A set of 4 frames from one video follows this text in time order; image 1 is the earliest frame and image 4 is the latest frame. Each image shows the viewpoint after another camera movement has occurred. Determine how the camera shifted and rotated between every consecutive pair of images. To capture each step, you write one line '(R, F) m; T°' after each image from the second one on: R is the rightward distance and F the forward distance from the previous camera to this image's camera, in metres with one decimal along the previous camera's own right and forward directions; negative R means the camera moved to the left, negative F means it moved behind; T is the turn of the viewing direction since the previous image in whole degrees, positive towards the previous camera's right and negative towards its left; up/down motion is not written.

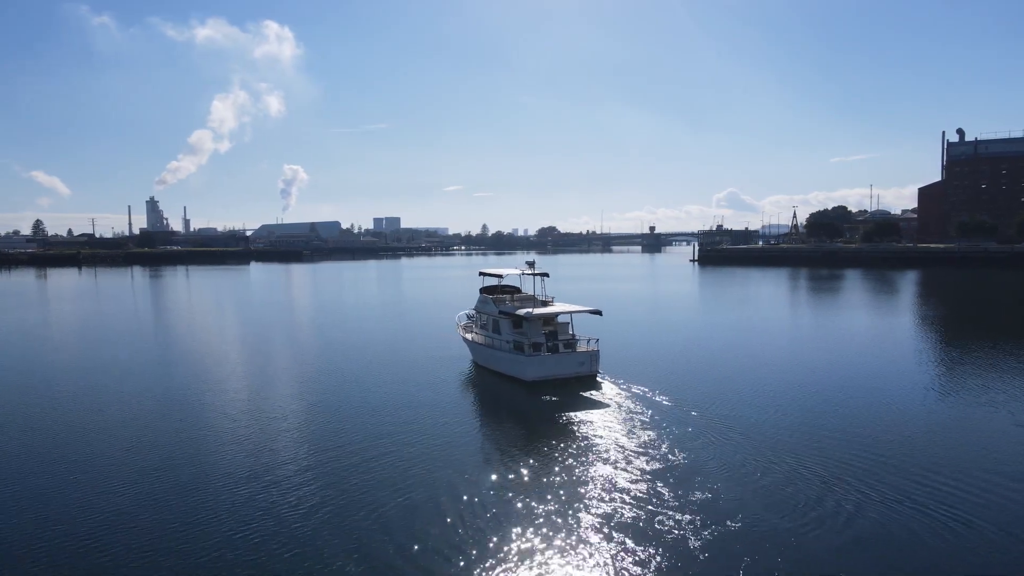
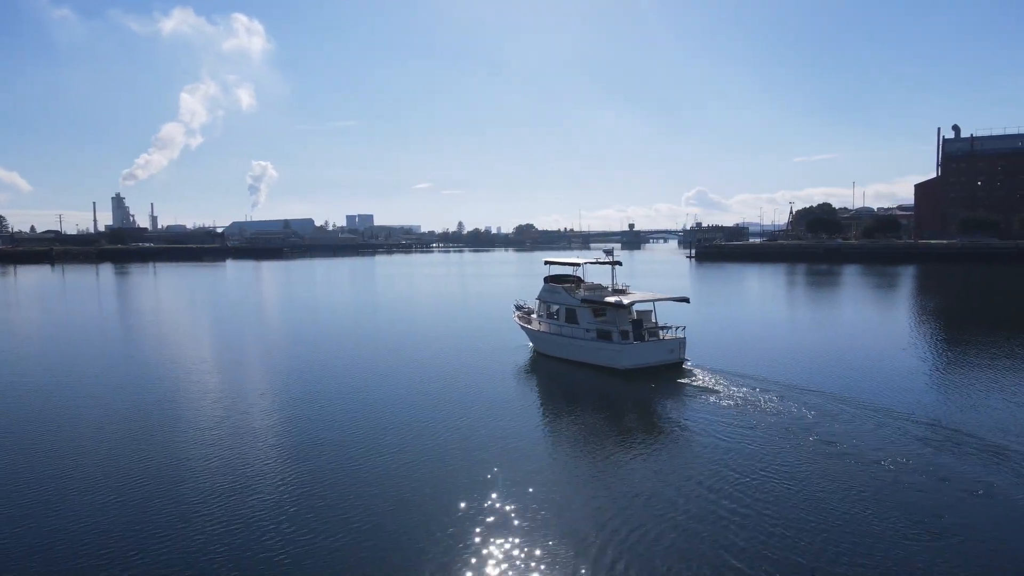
(-1.3, +0.3) m; +2°
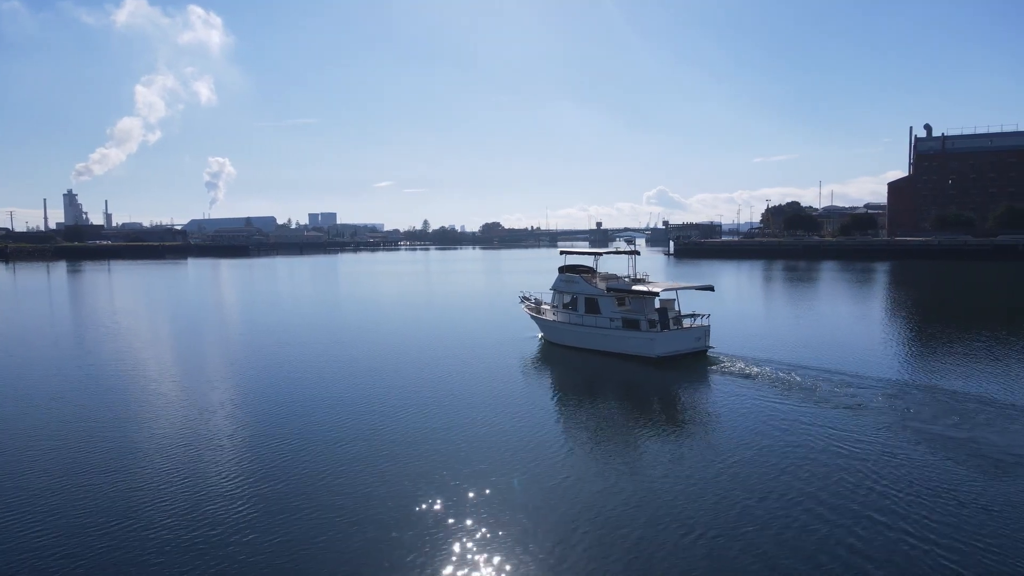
(-0.6, +0.5) m; +3°
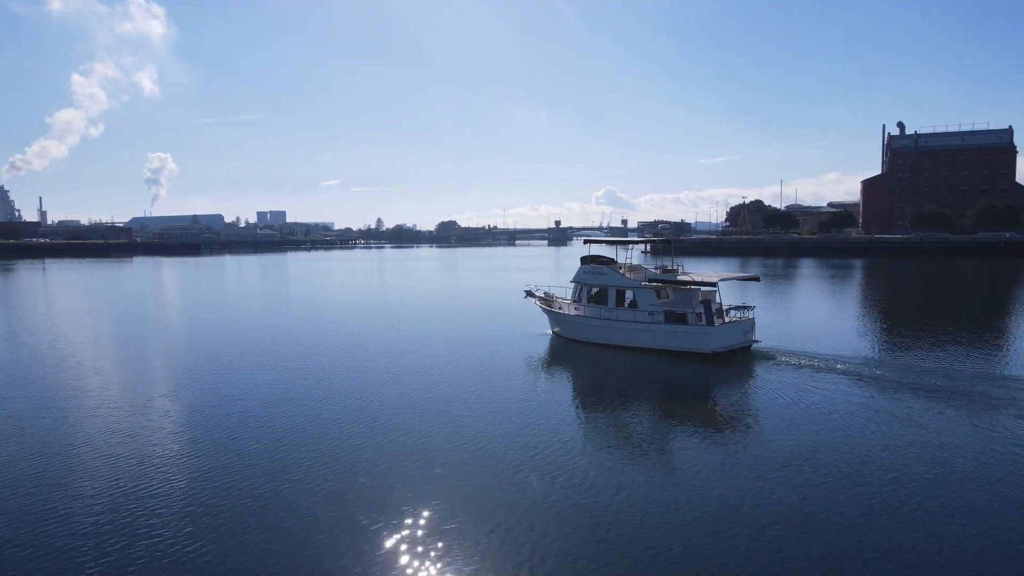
(-1.0, +1.2) m; +4°
